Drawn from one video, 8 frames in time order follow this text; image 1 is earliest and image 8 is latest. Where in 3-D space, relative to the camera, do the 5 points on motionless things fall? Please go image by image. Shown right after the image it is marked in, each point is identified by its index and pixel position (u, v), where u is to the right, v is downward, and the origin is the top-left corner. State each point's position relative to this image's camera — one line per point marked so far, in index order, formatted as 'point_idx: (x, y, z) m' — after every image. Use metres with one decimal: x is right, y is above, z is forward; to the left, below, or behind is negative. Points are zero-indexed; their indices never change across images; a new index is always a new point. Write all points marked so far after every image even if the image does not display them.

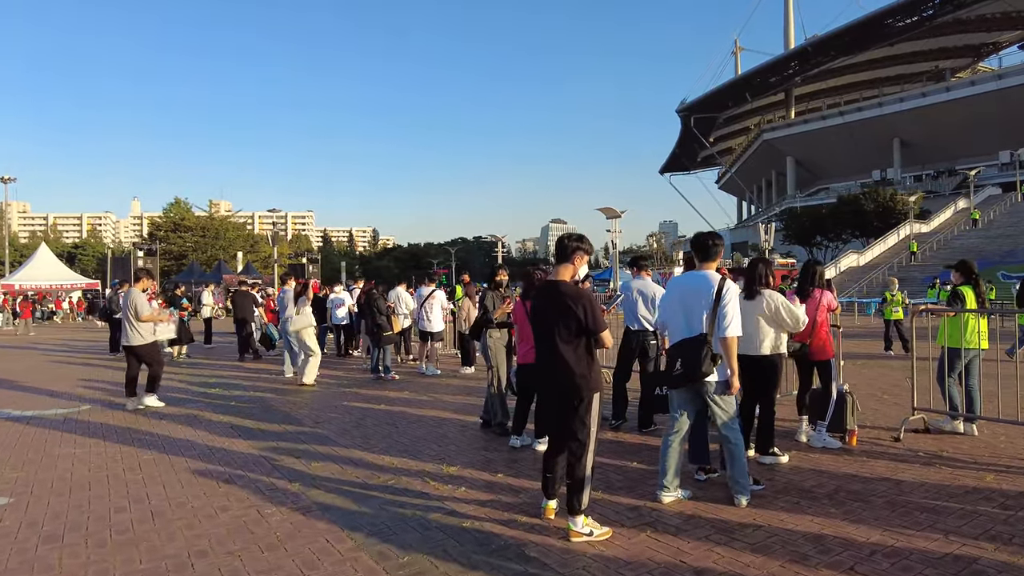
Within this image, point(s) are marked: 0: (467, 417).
0: (-0.5, -1.5, +7.5) m
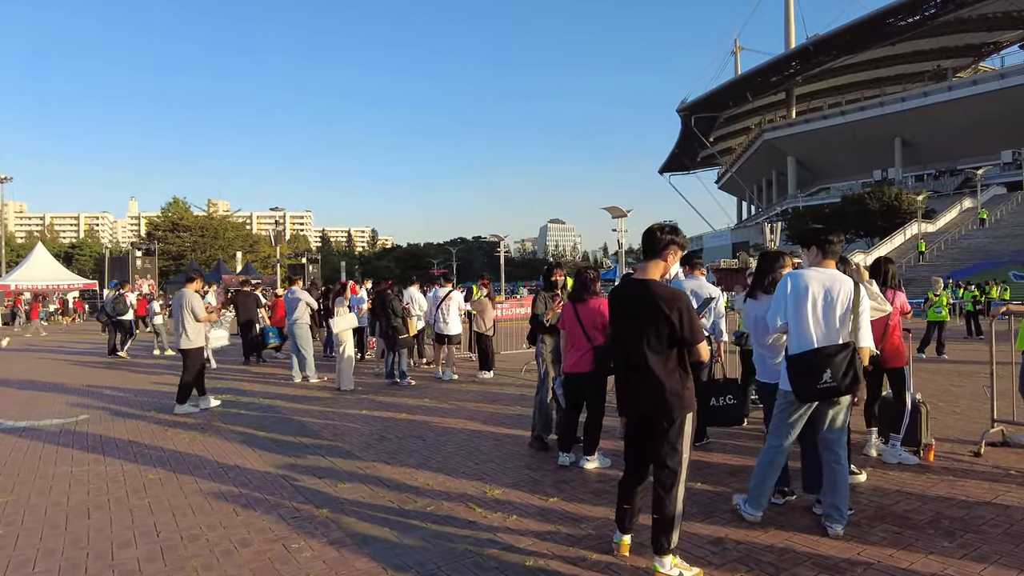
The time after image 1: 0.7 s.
0: (-0.1, -1.5, +6.9) m
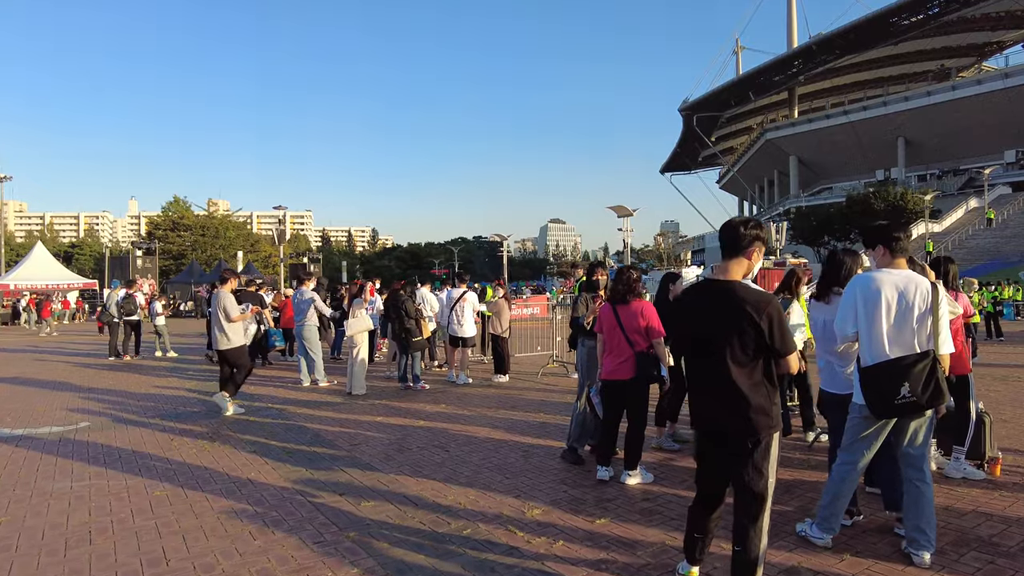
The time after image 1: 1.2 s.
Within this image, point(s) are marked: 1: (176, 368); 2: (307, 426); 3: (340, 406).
0: (+0.1, -1.5, +6.5) m
1: (-6.8, -1.6, +13.4) m
2: (-2.2, -1.5, +7.3) m
3: (-2.2, -1.5, +8.6) m
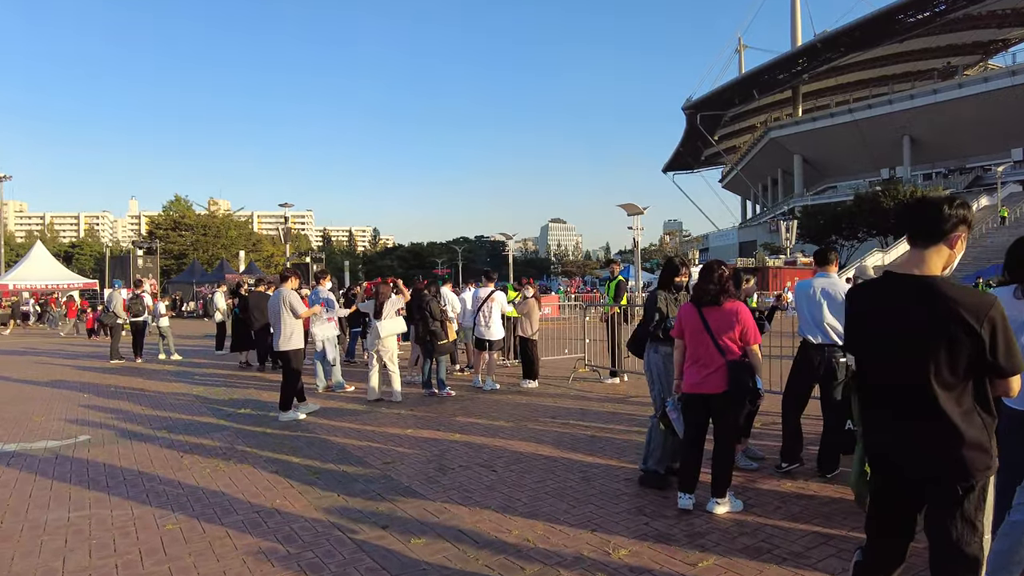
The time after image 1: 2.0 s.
0: (+0.6, -1.5, +5.8) m
1: (-6.4, -1.6, +12.7) m
2: (-1.8, -1.5, +6.6) m
3: (-1.8, -1.5, +7.9) m
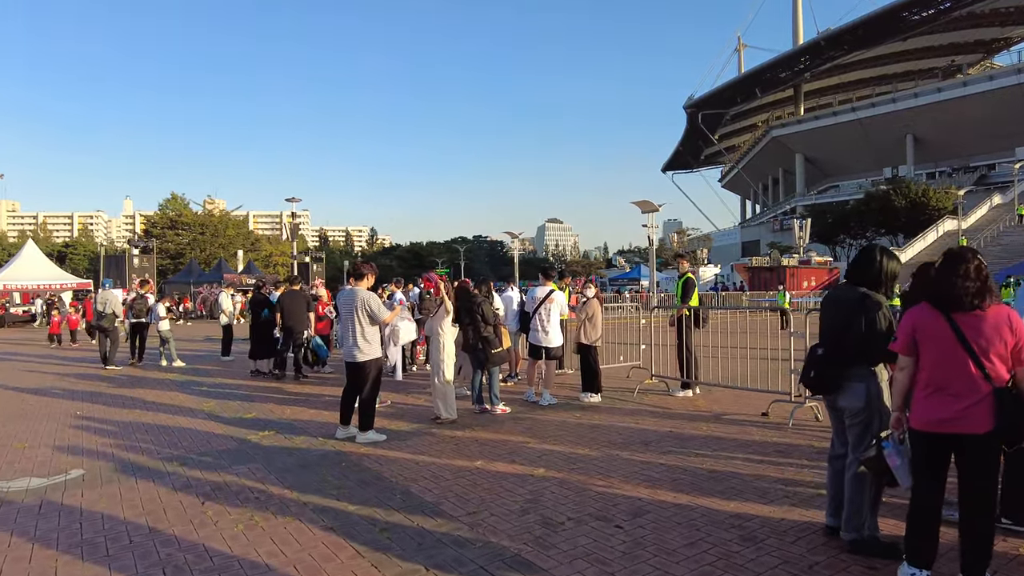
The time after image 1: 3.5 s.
0: (+1.4, -1.4, +4.5) m
1: (-5.6, -1.6, +11.4) m
2: (-1.0, -1.5, +5.3) m
3: (-1.0, -1.5, +6.5) m
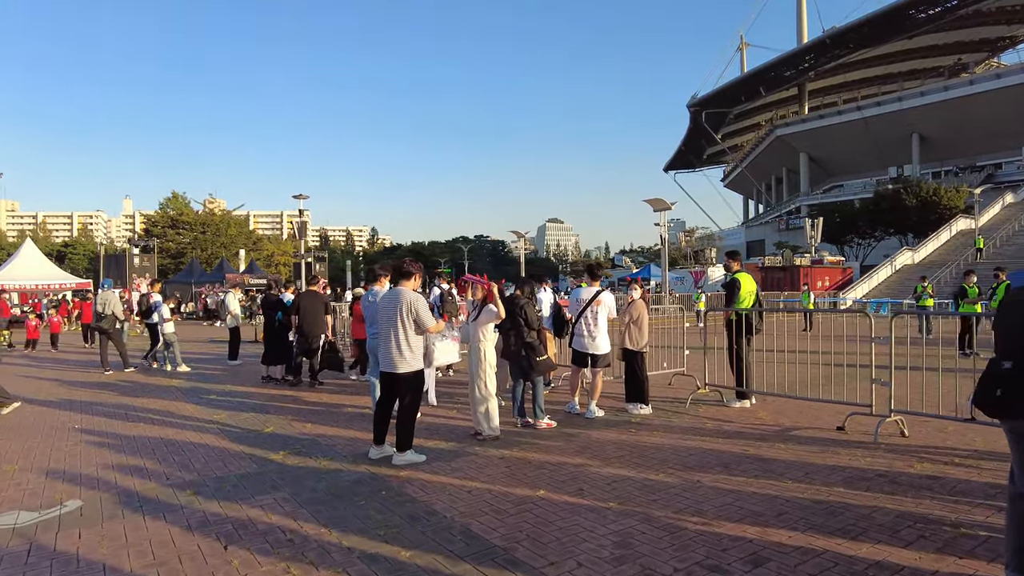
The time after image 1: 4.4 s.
0: (+1.9, -1.5, +3.7) m
1: (-5.1, -1.6, +10.6) m
2: (-0.5, -1.5, +4.5) m
3: (-0.5, -1.5, +5.8) m
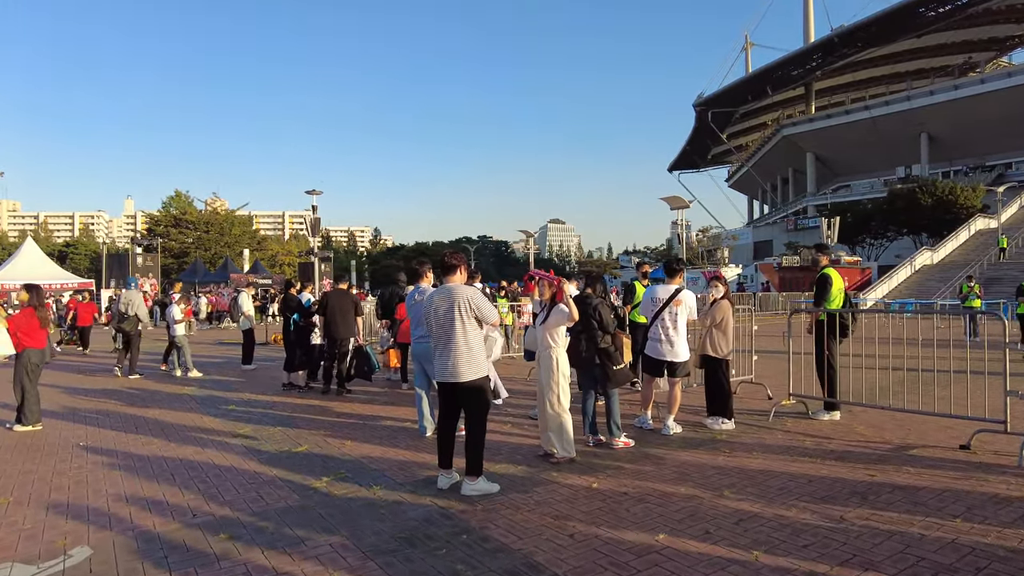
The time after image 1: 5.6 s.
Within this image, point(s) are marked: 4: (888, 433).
0: (+2.6, -1.4, +2.7) m
1: (-4.5, -1.6, +9.6) m
2: (+0.2, -1.5, +3.5) m
3: (+0.2, -1.5, +4.8) m
4: (+3.8, -1.5, +6.7) m
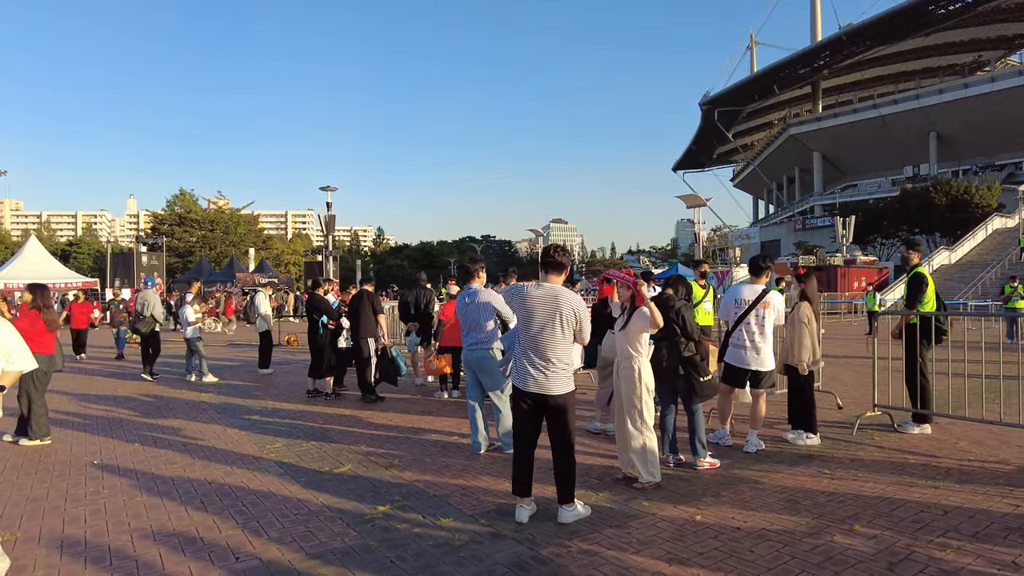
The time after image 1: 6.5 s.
0: (+3.1, -1.4, +2.0) m
1: (-3.9, -1.6, +8.9) m
2: (+0.7, -1.5, +2.8) m
3: (+0.8, -1.5, +4.1) m
4: (+4.4, -1.5, +6.0) m
